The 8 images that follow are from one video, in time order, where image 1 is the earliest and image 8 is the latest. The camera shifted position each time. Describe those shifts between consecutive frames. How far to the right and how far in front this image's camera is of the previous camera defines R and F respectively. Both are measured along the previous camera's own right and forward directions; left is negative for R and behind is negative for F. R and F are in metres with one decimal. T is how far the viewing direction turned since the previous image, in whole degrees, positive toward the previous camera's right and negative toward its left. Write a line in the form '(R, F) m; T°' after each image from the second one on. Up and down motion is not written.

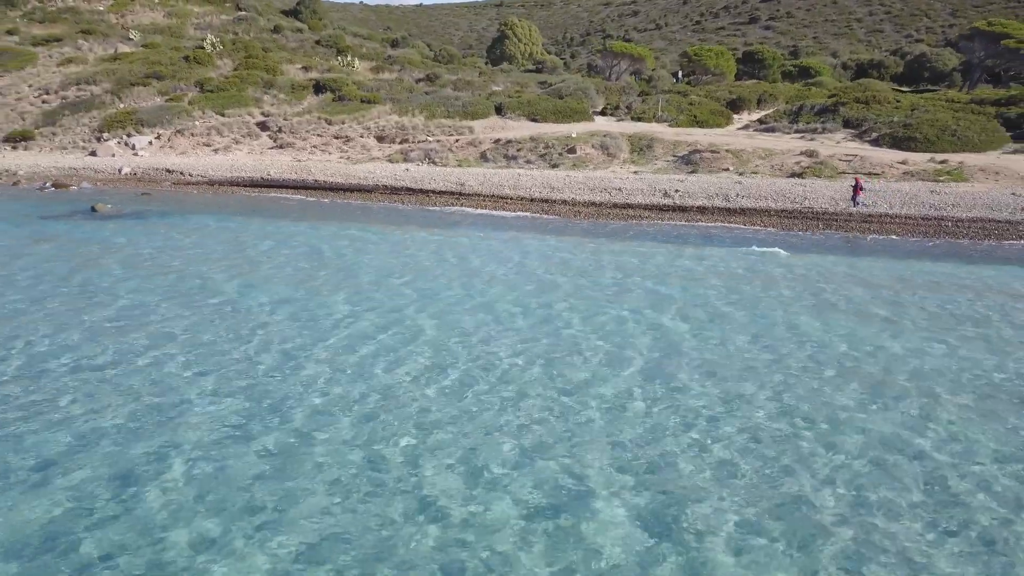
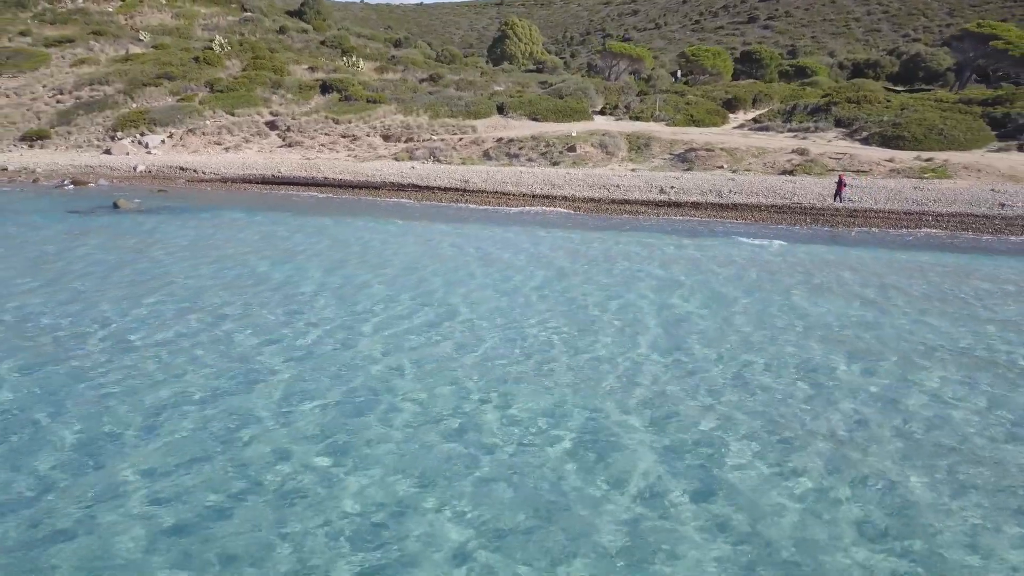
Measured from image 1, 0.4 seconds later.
(0.0, -0.6) m; 0°
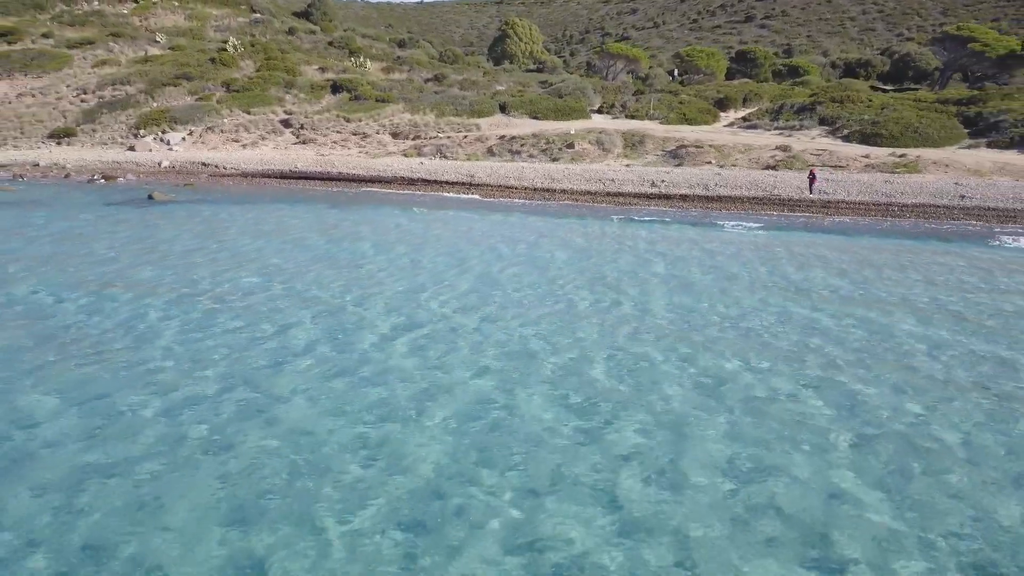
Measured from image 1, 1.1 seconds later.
(0.0, -1.2) m; 0°
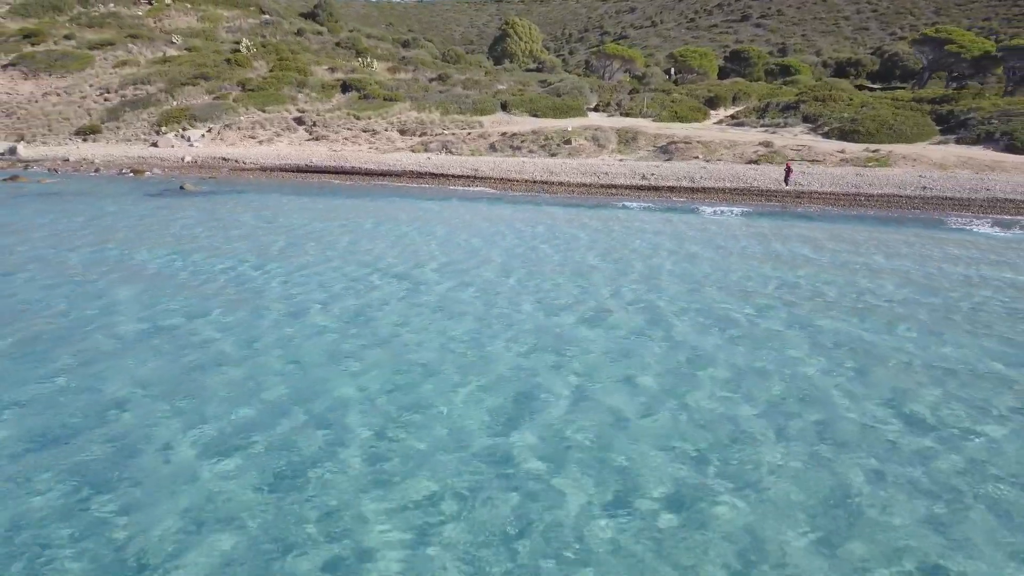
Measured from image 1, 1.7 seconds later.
(0.0, -1.4) m; 0°
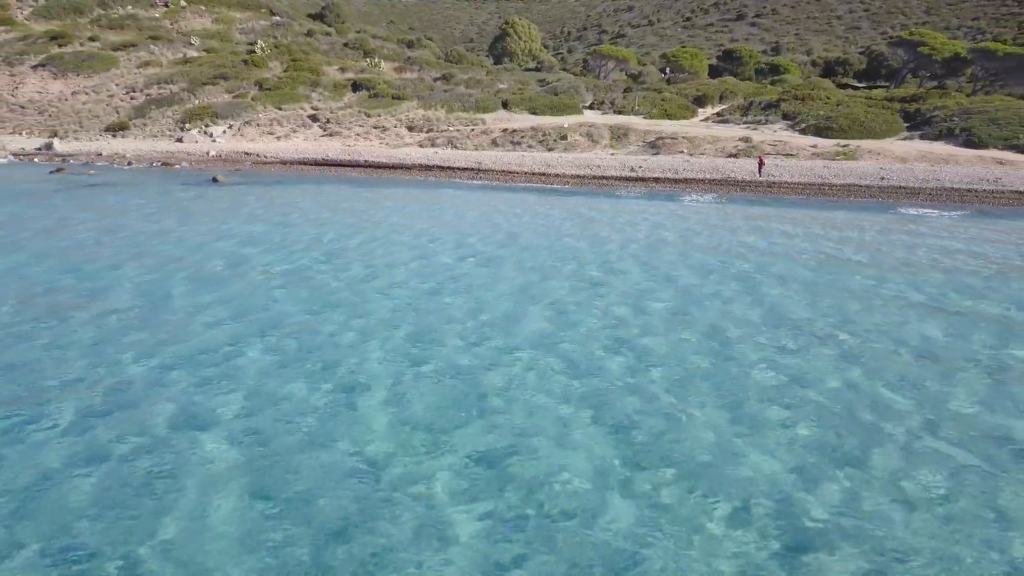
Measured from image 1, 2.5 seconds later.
(0.0, -1.8) m; 0°
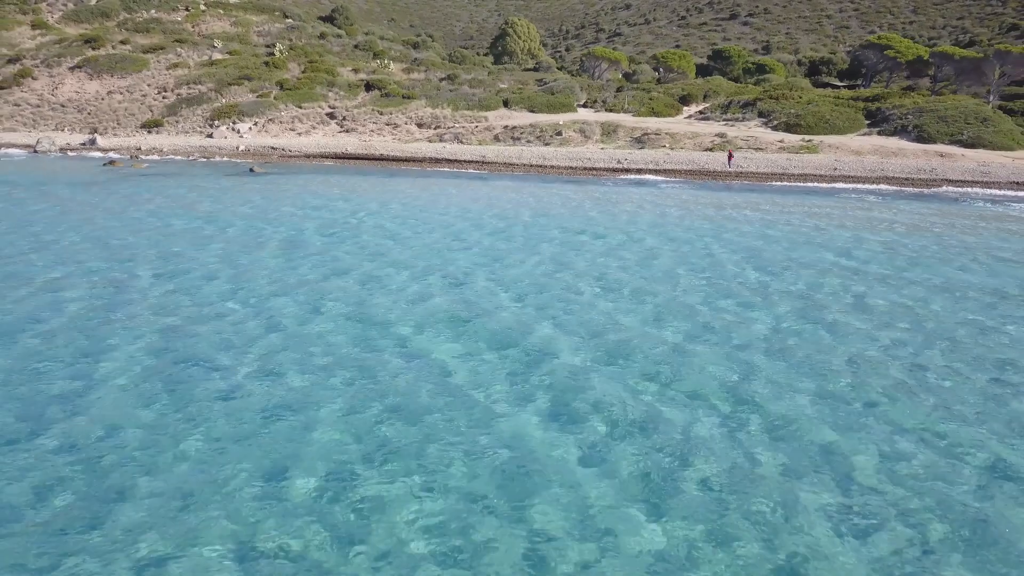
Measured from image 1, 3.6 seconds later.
(0.0, -2.5) m; 0°
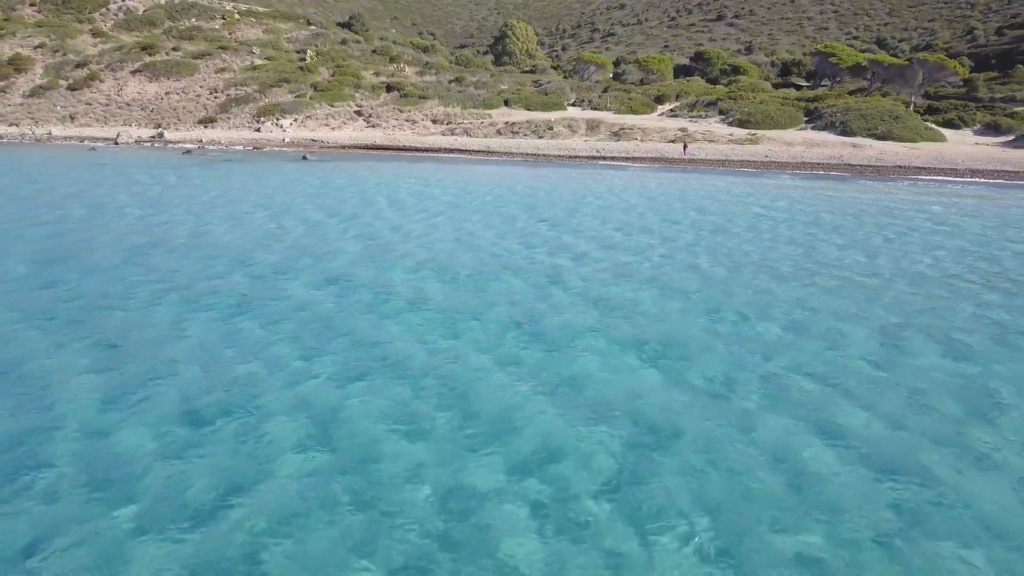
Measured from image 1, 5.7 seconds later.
(0.0, -5.3) m; 0°
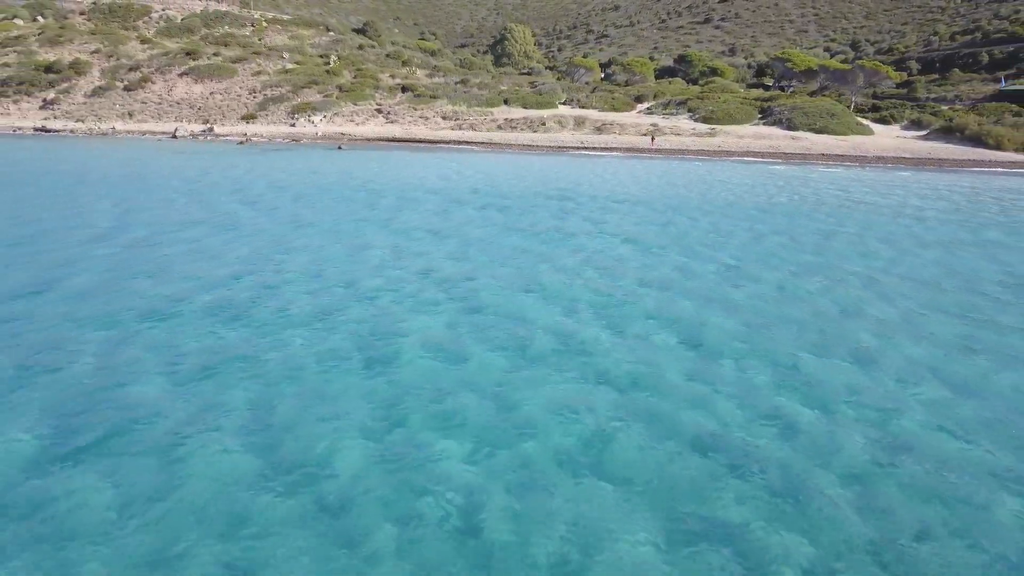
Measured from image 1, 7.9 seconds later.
(0.0, -5.5) m; 0°
